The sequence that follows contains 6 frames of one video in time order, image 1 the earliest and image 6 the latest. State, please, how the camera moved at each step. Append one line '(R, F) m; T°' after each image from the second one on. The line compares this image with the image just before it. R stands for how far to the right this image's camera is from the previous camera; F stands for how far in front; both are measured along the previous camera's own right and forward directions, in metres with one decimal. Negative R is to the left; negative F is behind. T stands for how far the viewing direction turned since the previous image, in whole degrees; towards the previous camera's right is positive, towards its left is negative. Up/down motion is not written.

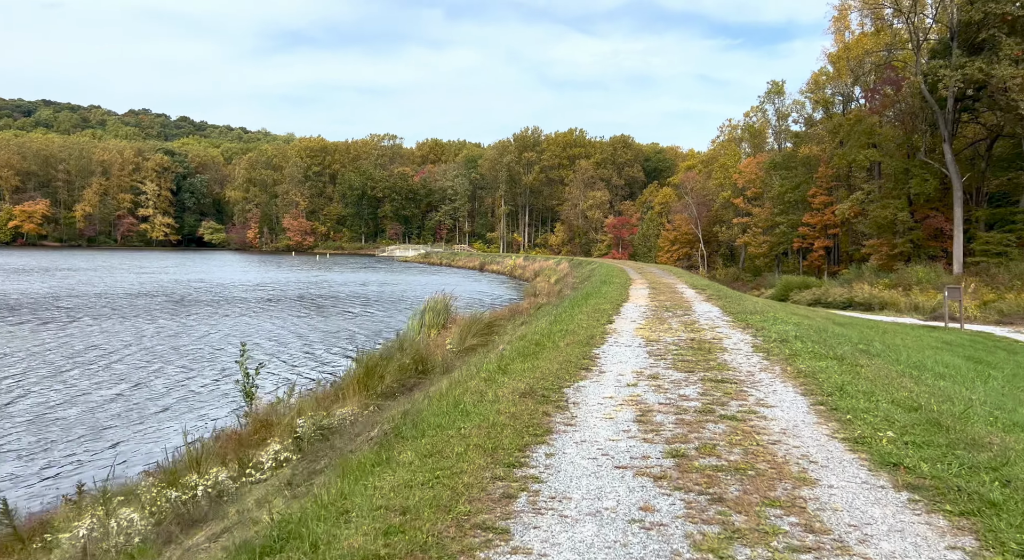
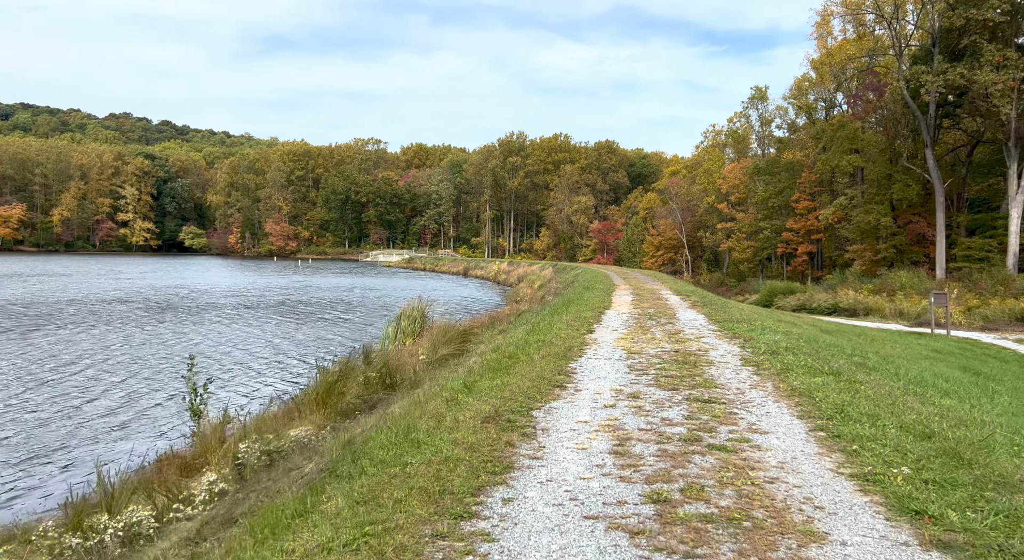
(+0.1, +0.4) m; +1°
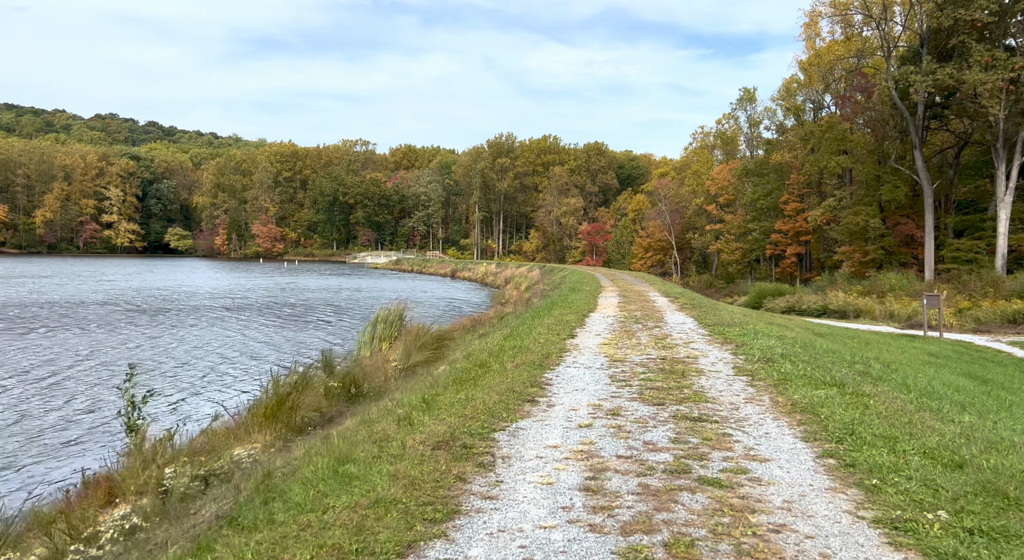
(+0.1, +0.5) m; +1°
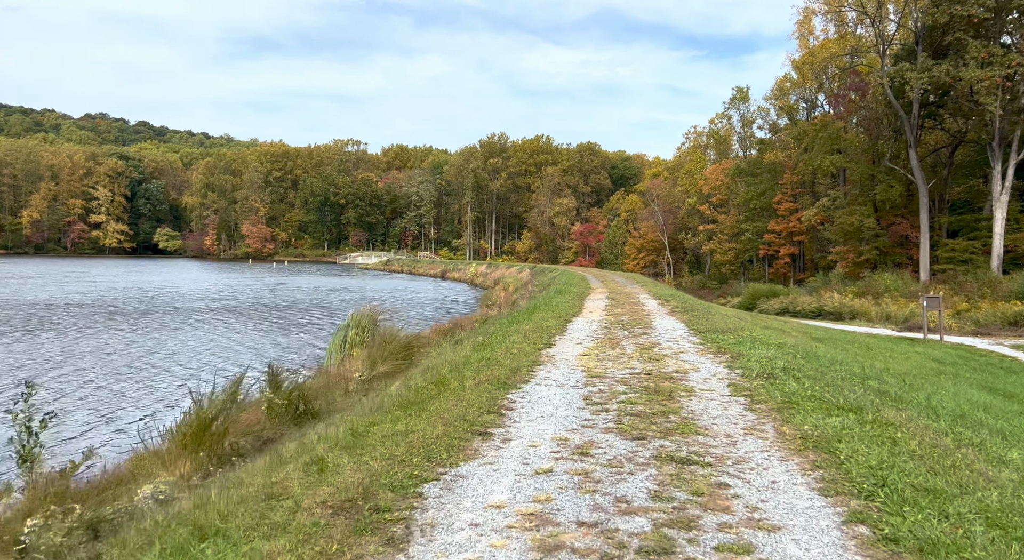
(+0.2, +0.7) m; +1°
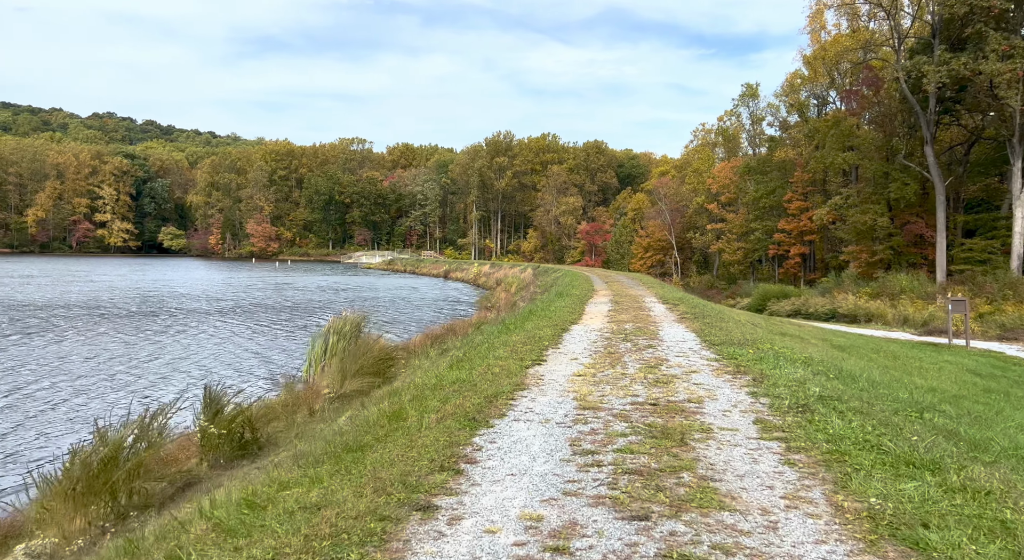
(+0.2, +0.9) m; -1°
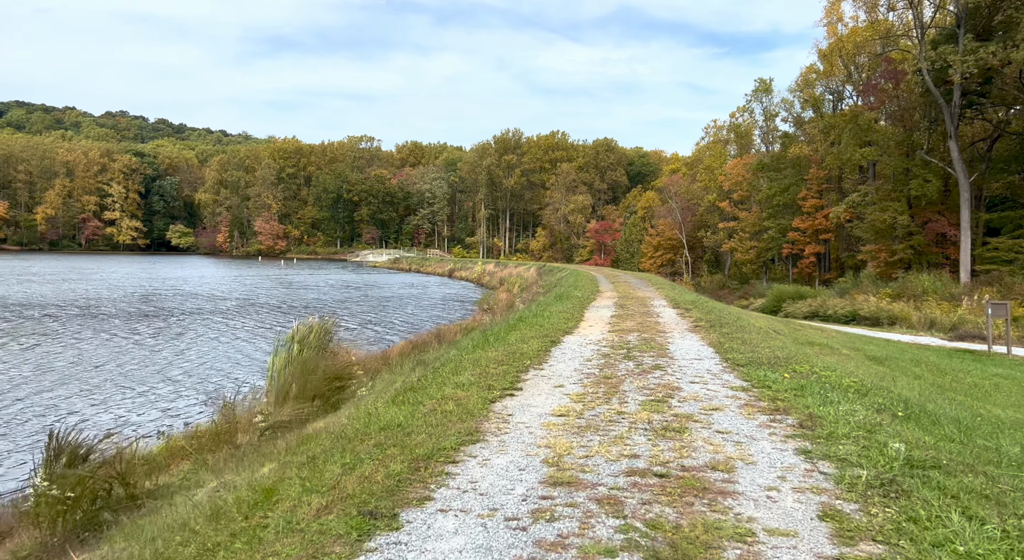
(+0.2, +1.2) m; -1°
